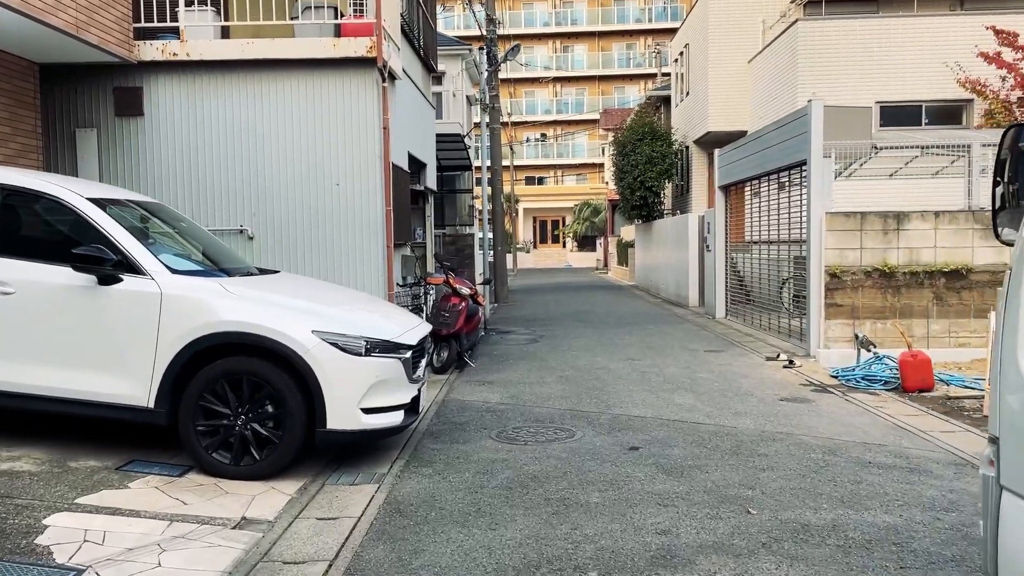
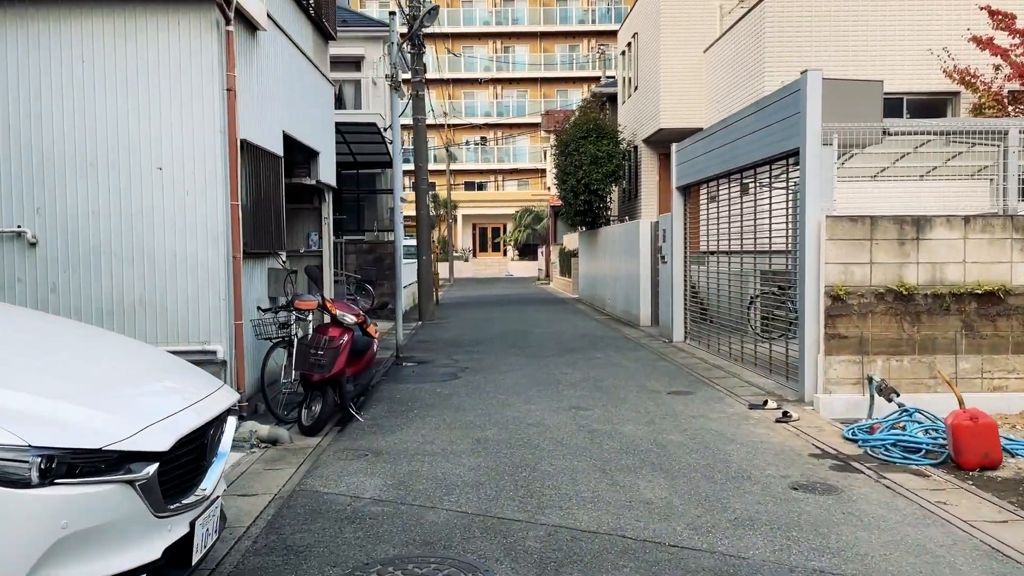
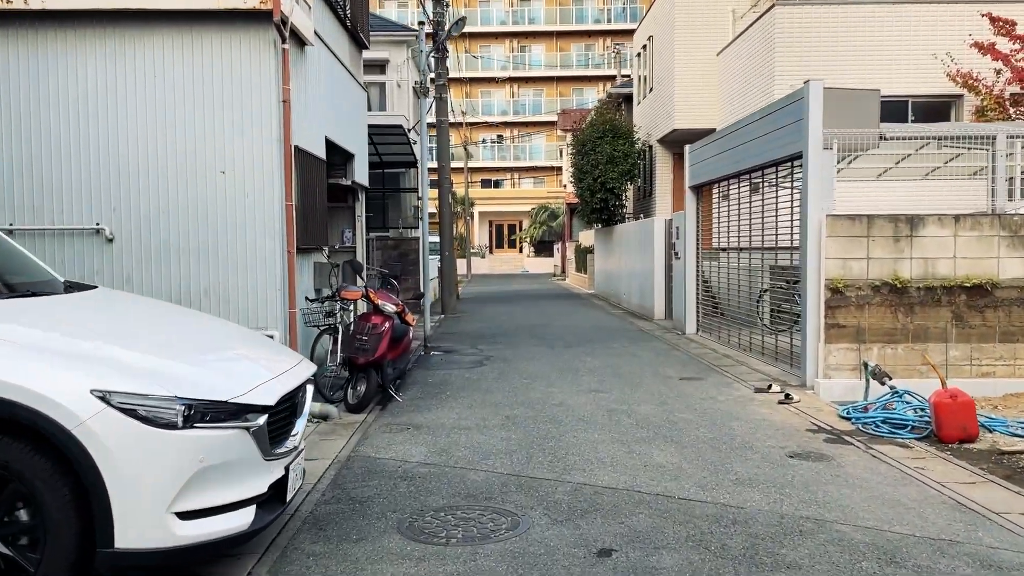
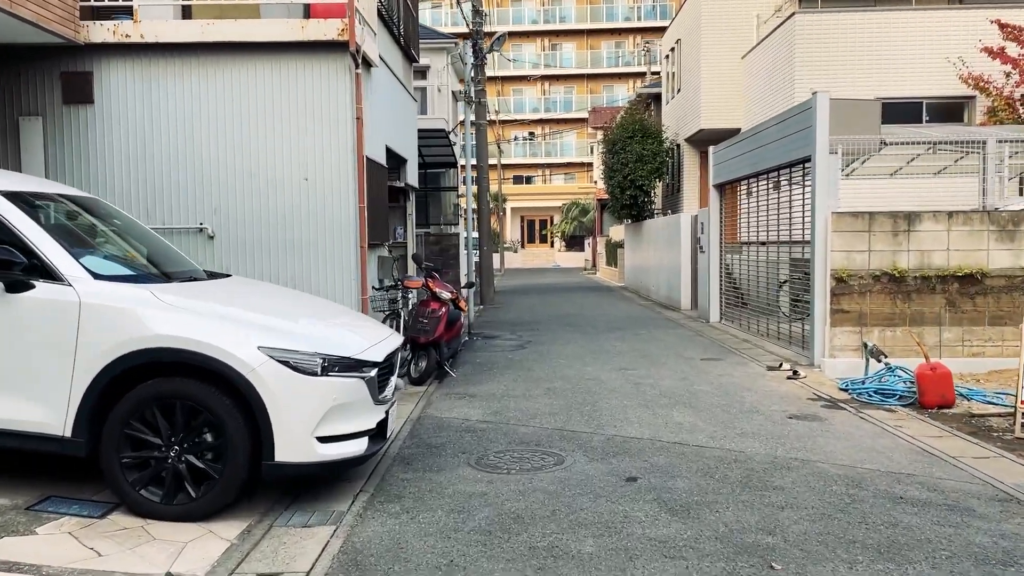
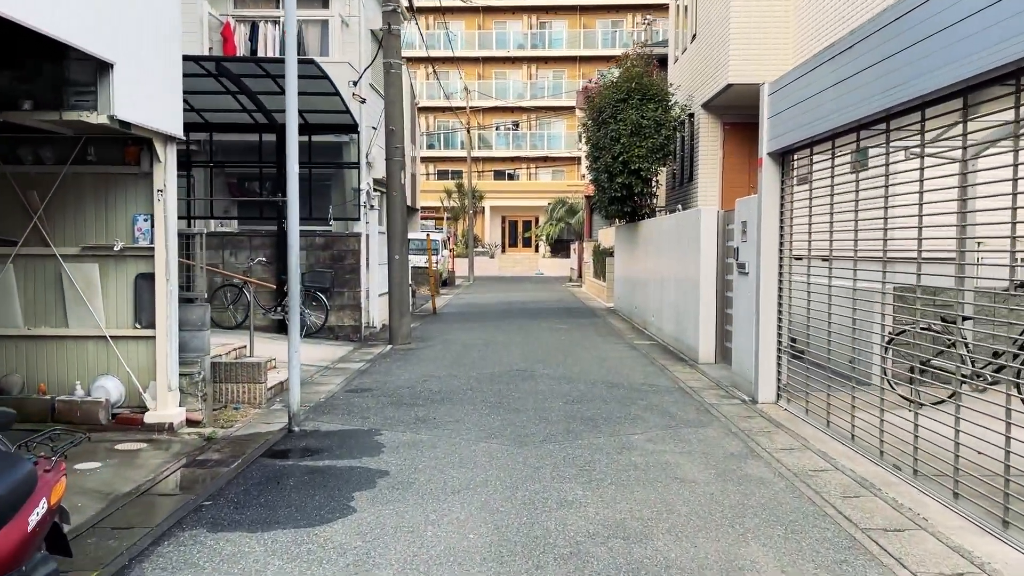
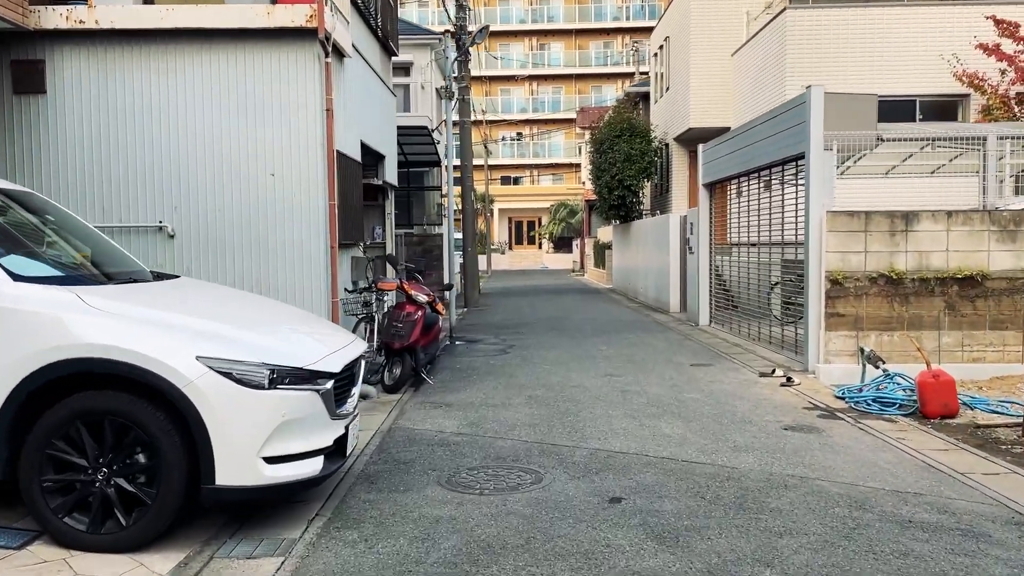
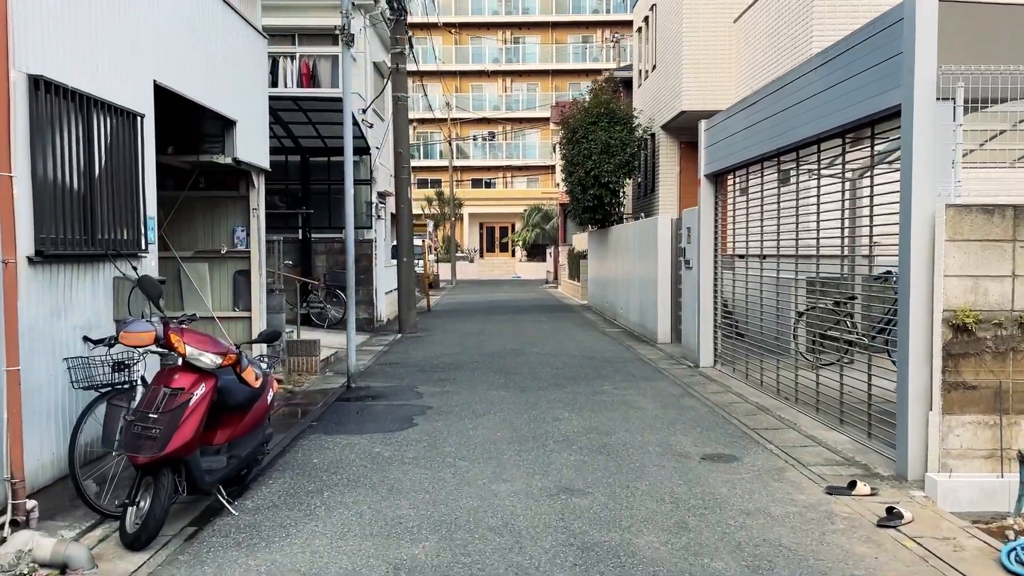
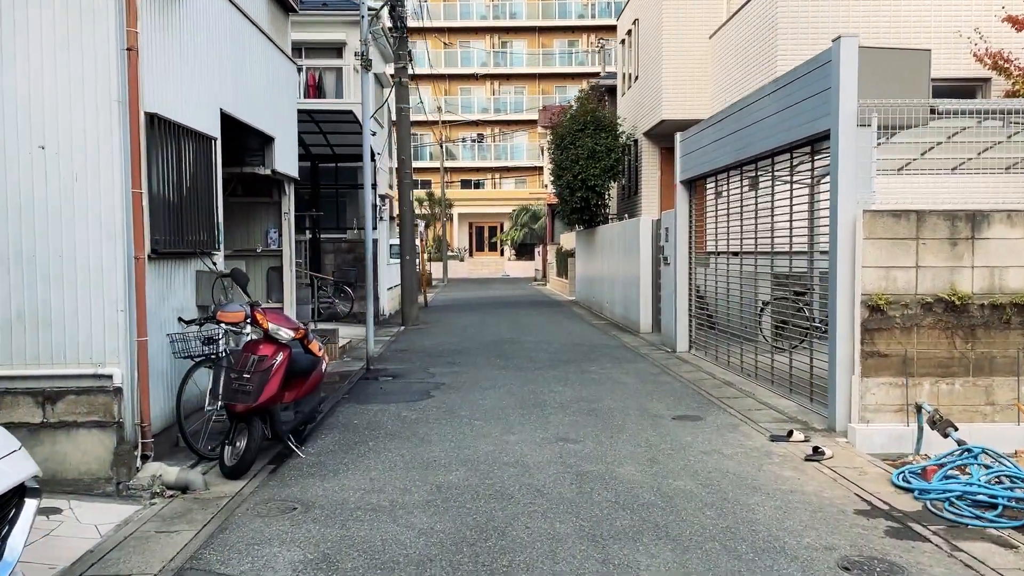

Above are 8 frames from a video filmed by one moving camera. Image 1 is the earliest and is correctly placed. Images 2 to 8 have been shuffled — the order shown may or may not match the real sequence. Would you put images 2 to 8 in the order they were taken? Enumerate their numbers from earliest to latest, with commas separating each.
4, 6, 3, 2, 8, 7, 5
